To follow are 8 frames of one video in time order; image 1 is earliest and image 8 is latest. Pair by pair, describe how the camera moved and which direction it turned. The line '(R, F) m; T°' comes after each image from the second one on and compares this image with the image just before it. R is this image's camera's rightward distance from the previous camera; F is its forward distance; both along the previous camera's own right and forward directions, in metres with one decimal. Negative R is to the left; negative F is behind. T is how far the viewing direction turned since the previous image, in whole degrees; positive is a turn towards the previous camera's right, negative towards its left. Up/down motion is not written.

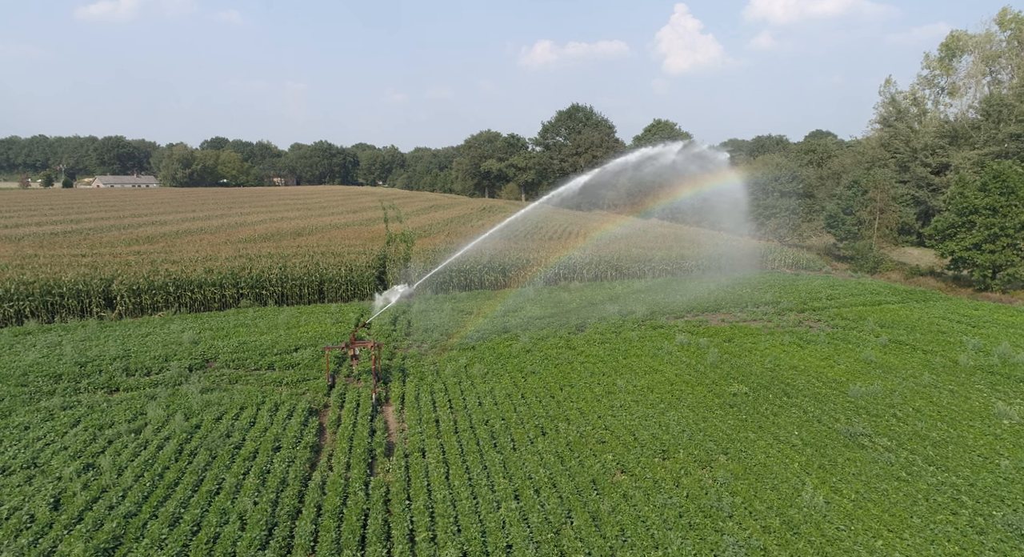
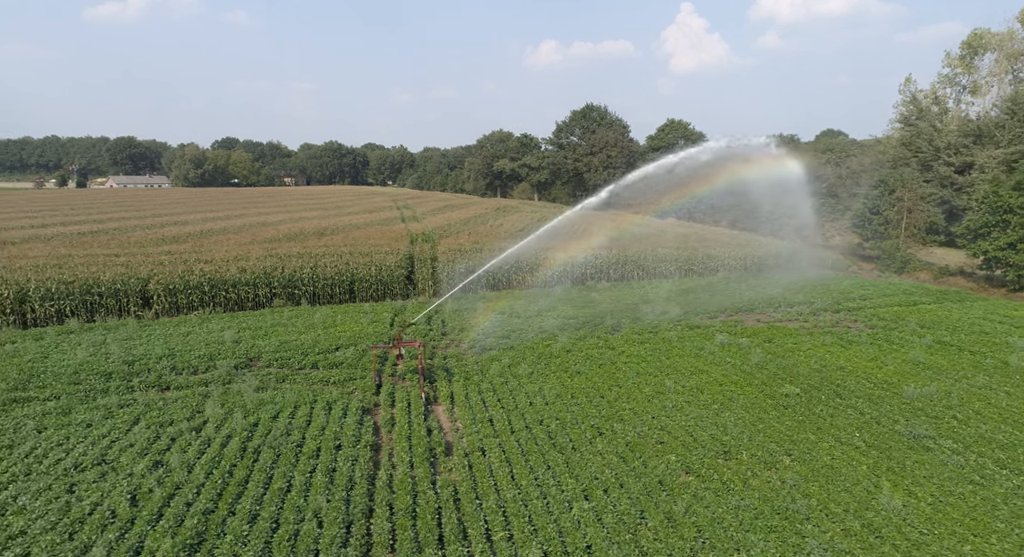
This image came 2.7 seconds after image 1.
(-0.8, 0.0) m; -1°
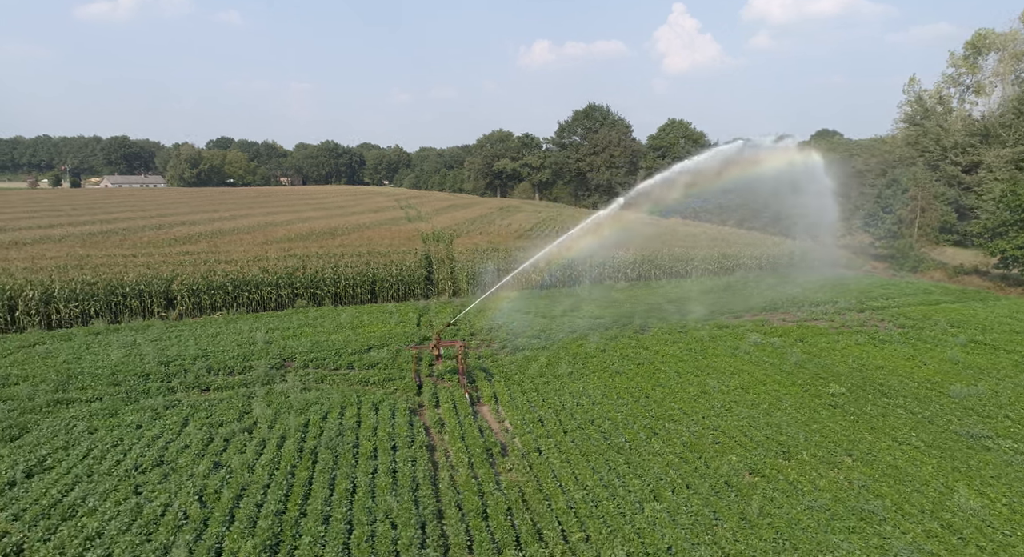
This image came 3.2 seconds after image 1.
(-0.9, 0.0) m; 0°
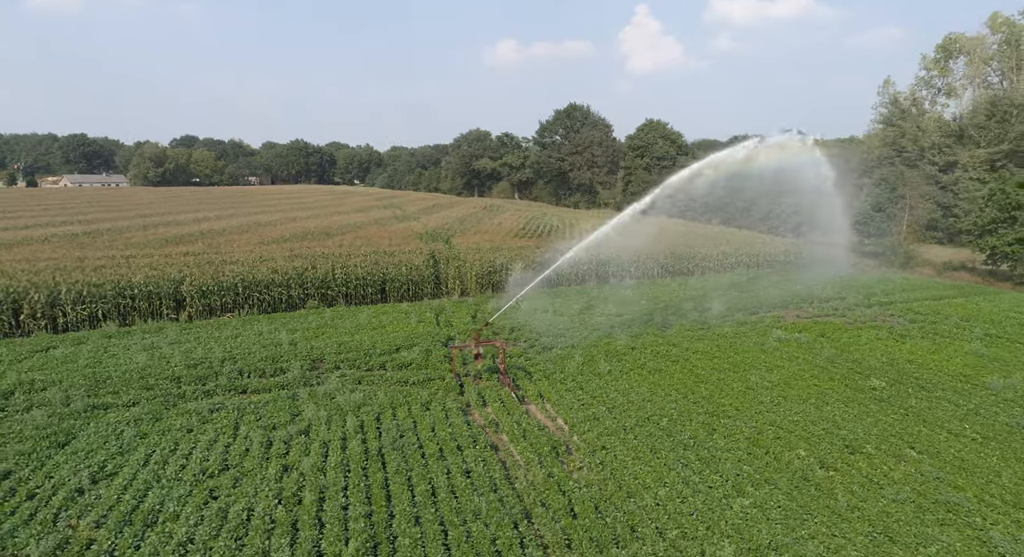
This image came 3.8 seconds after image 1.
(-1.4, +0.1) m; +2°
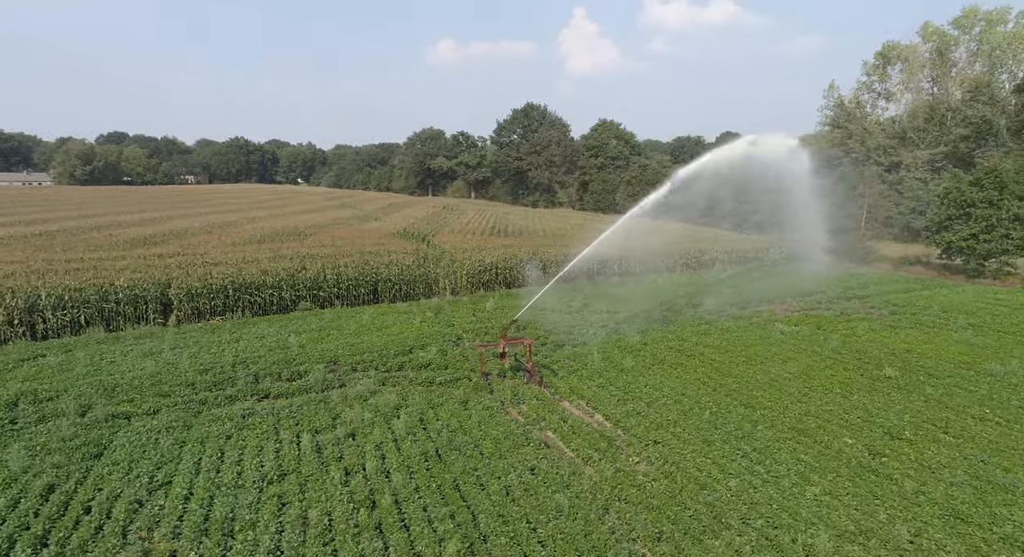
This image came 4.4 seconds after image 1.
(-1.6, +0.1) m; +4°
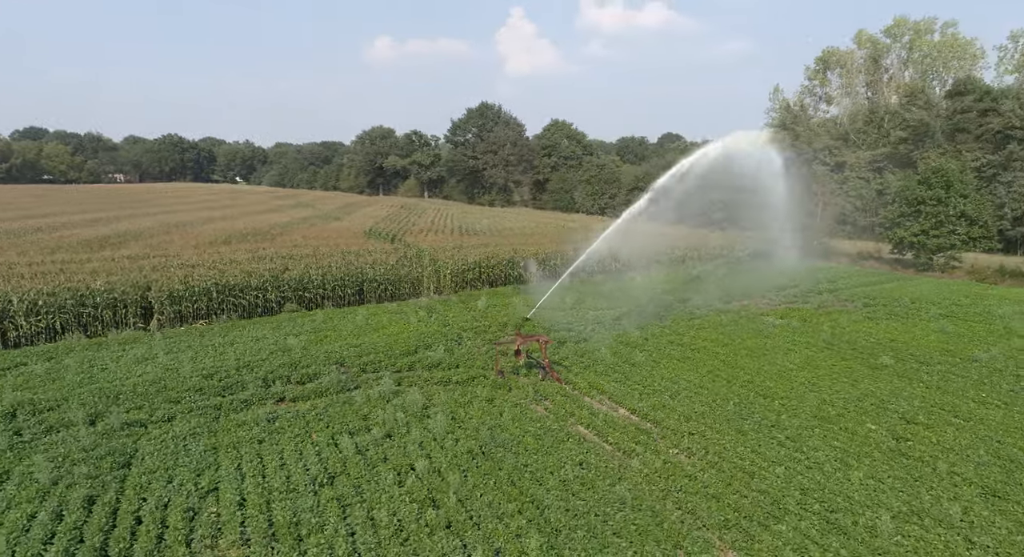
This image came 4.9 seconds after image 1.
(-1.4, 0.0) m; +4°
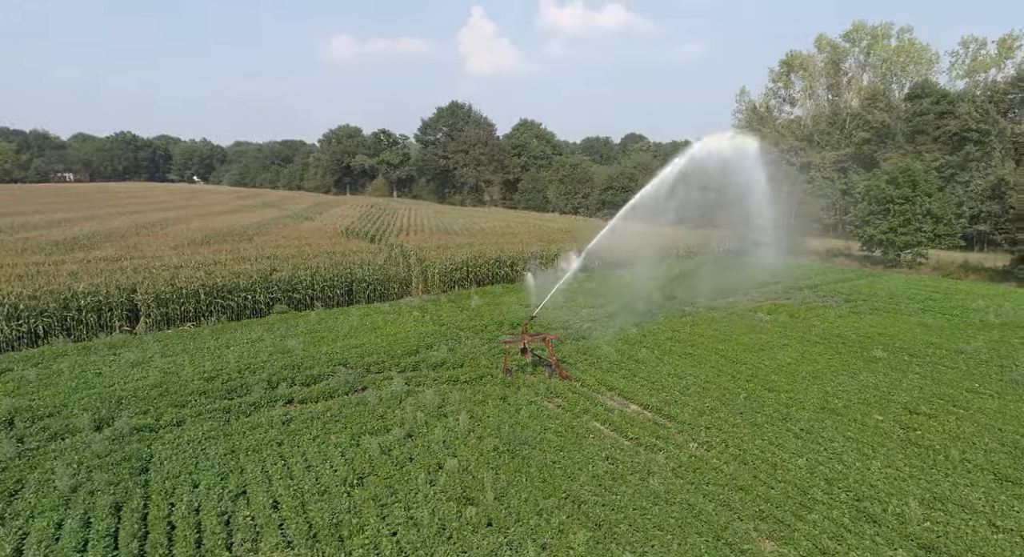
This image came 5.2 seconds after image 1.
(-0.9, 0.0) m; +3°
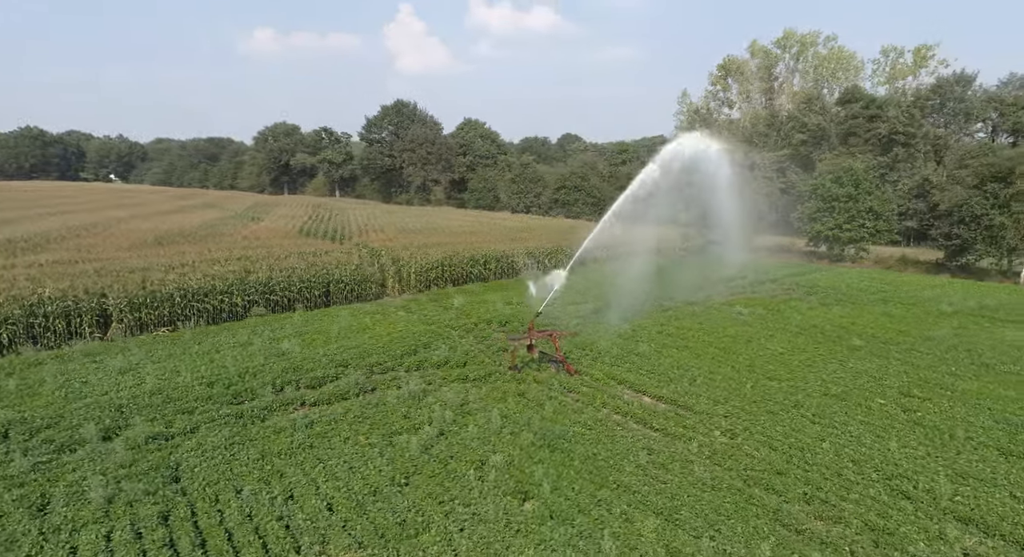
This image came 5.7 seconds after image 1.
(-1.4, 0.0) m; +5°
